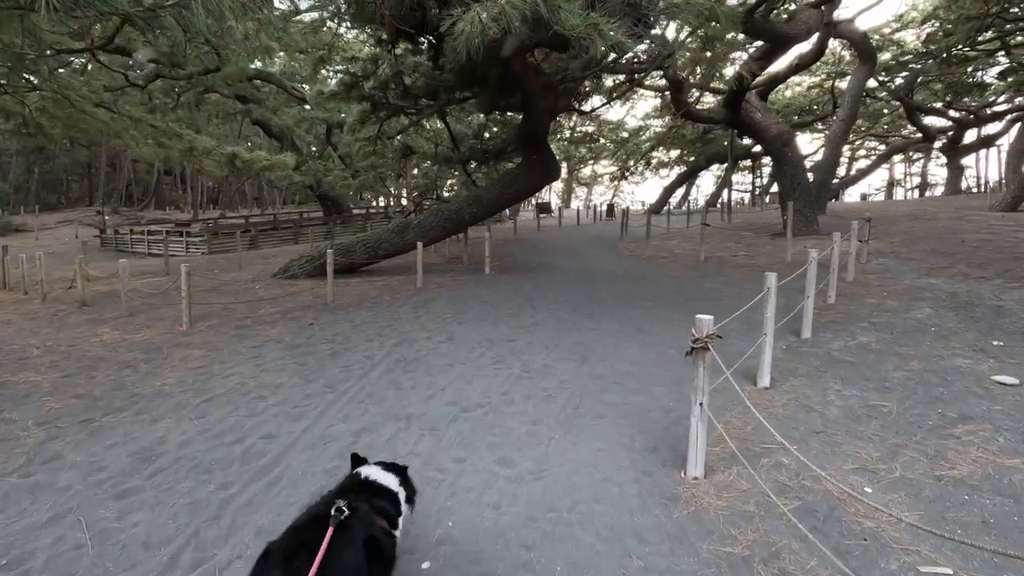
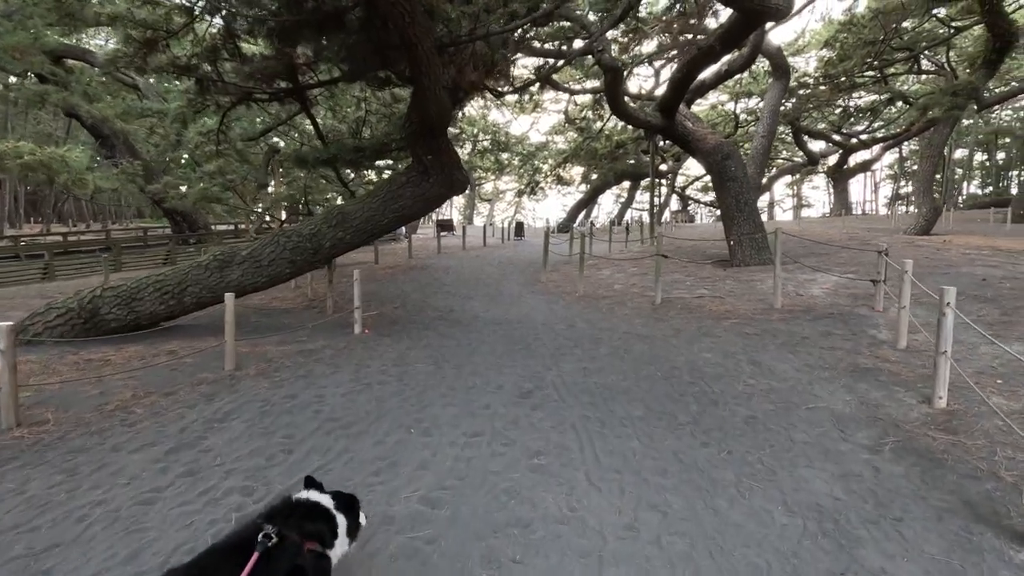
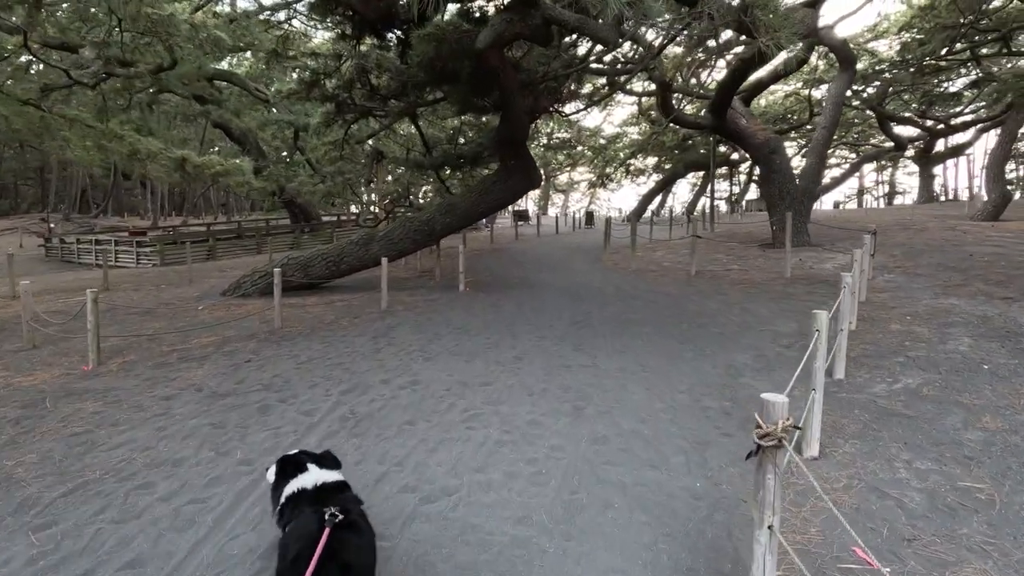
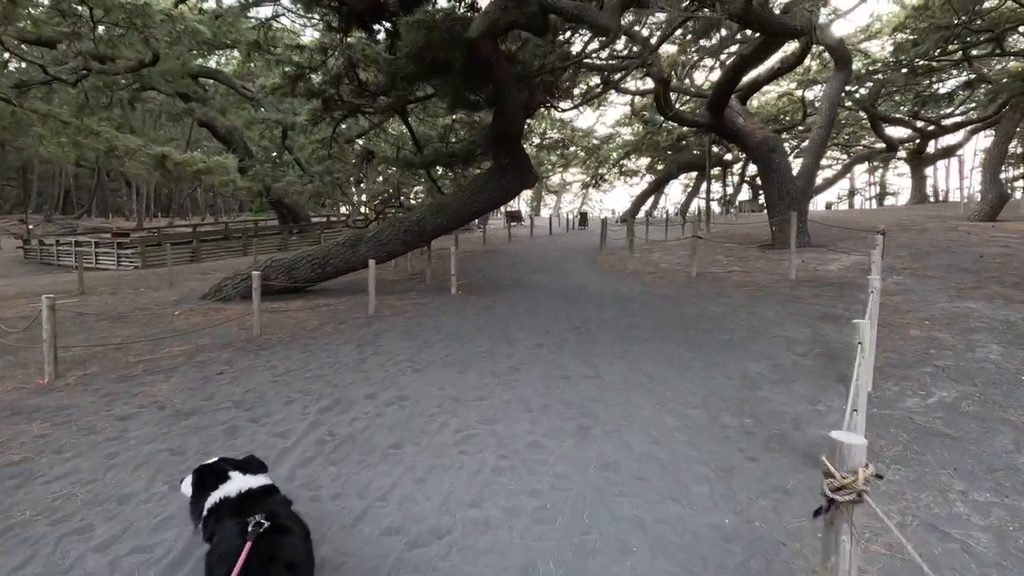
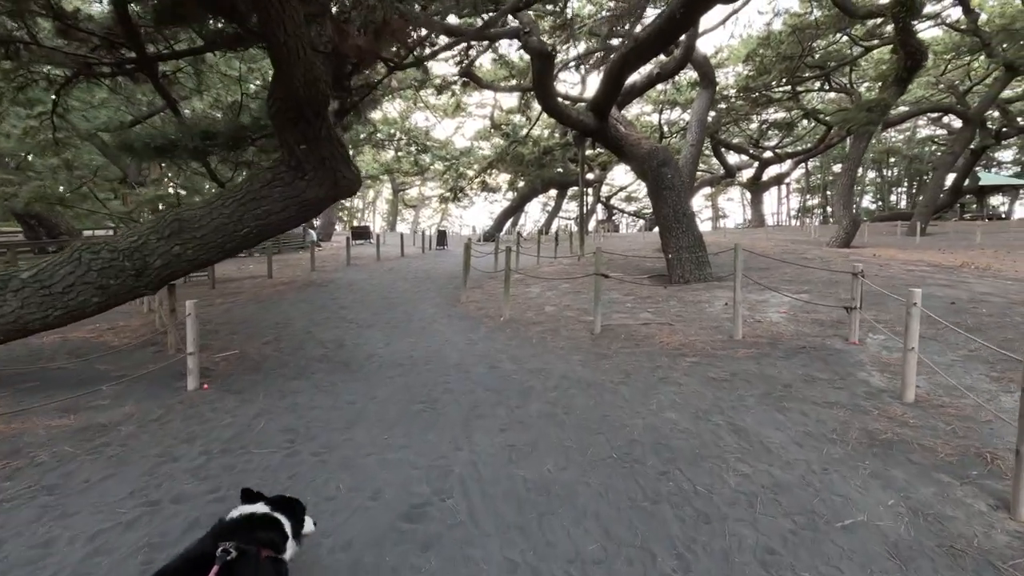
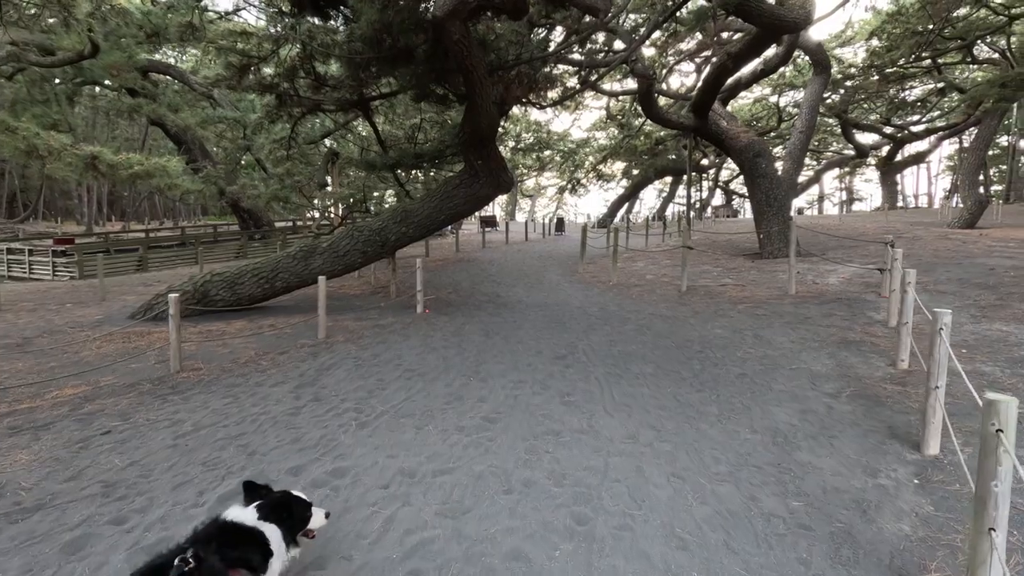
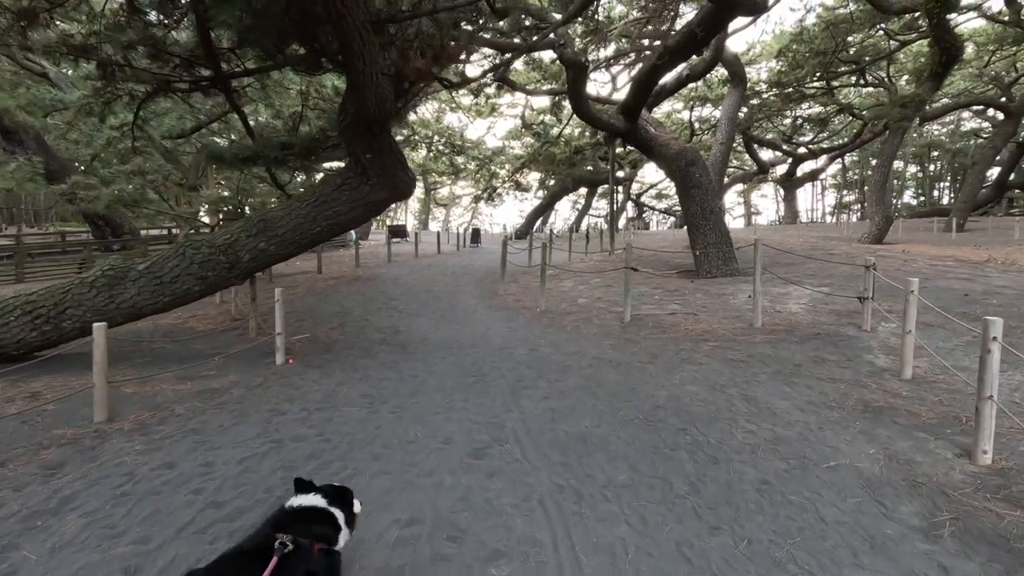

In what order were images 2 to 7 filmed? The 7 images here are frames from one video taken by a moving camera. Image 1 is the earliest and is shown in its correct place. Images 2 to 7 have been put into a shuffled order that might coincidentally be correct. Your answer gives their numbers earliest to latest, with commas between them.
3, 4, 6, 2, 7, 5
